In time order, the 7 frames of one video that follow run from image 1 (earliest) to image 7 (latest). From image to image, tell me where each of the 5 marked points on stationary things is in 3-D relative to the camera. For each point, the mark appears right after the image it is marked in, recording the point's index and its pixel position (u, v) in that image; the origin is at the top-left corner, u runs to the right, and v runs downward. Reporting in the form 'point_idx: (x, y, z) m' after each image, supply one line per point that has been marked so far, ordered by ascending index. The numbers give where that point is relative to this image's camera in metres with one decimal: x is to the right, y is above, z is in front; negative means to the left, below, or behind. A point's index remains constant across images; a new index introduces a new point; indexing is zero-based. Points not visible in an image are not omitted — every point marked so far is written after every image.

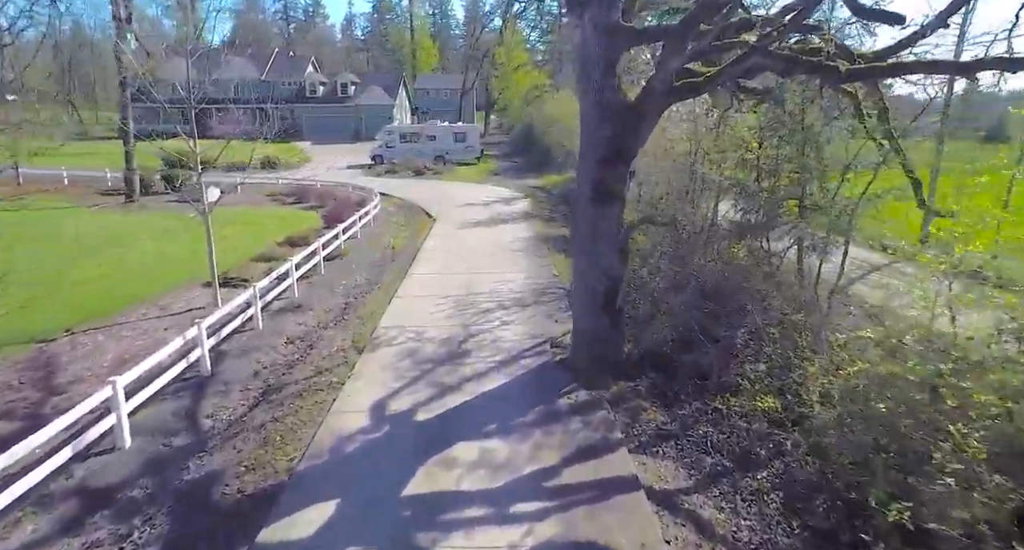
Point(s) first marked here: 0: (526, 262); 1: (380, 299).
0: (+0.3, +0.2, +13.8) m
1: (-2.3, -0.5, +11.4) m
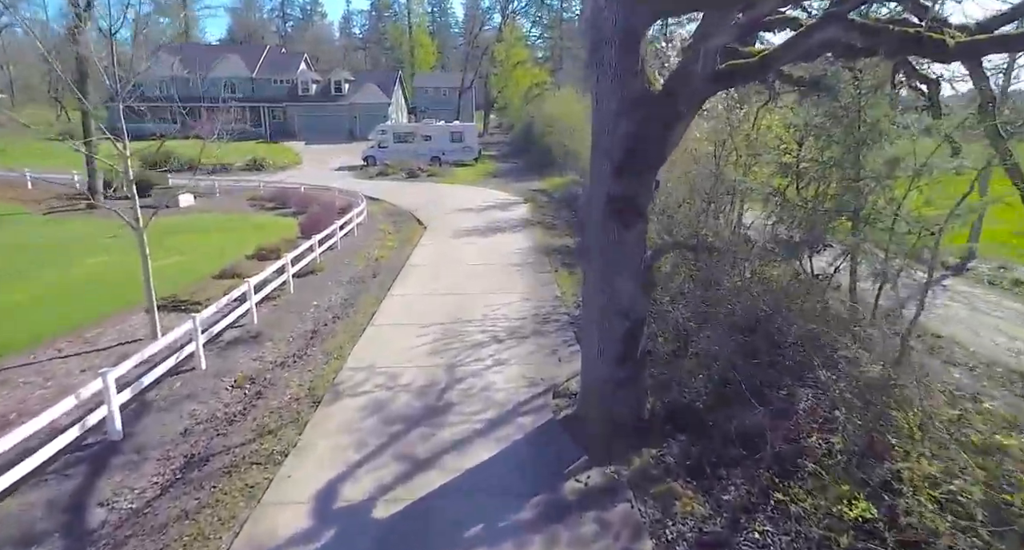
0: (+0.2, -0.2, +12.1) m
1: (-2.4, -0.8, +9.7) m
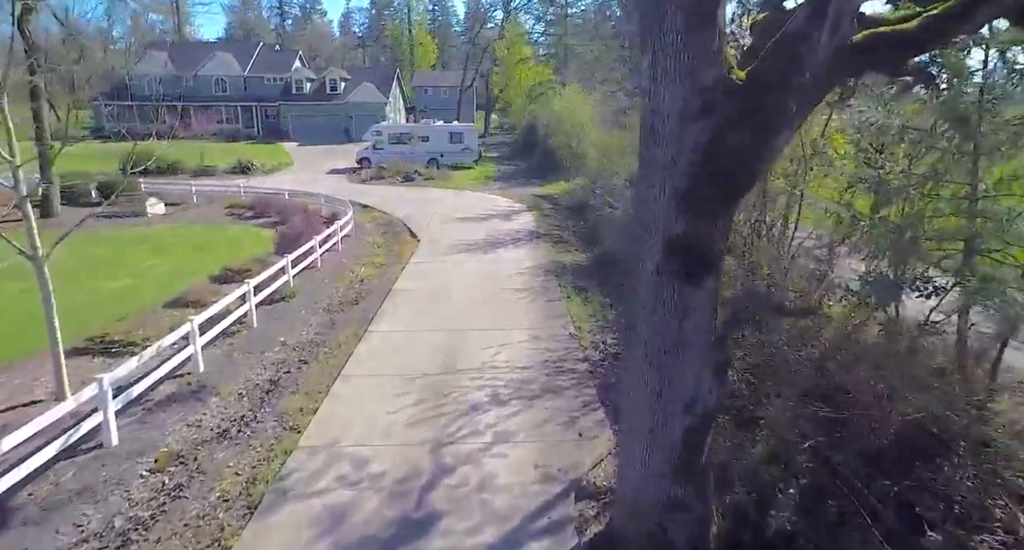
0: (+0.3, -0.6, +10.3) m
1: (-2.3, -1.3, +7.9) m
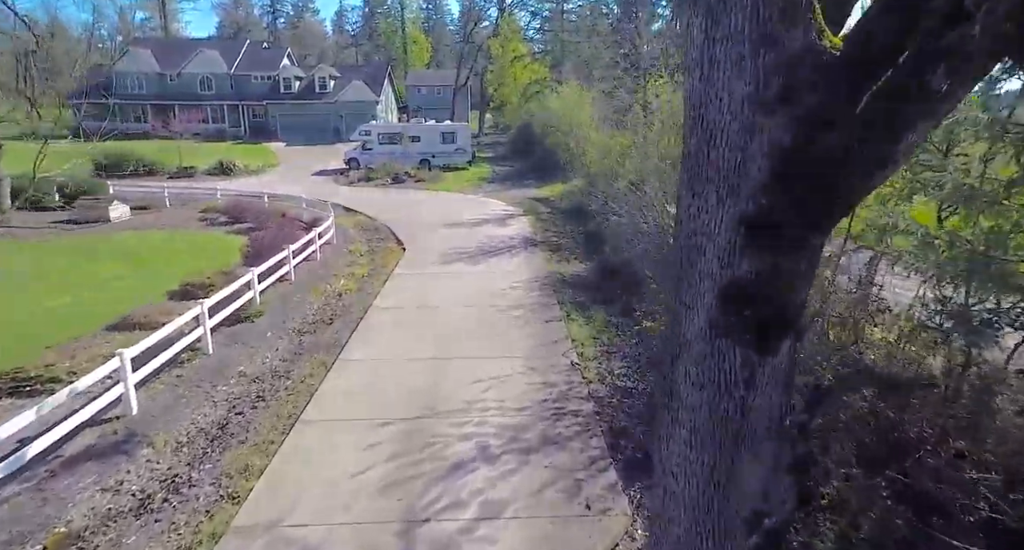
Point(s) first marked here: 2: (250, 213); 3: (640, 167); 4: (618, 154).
0: (+0.2, -0.9, +9.0) m
1: (-2.4, -1.5, +6.6) m
2: (-7.0, +1.7, +17.5) m
3: (+2.5, +2.0, +12.5) m
4: (+2.8, +3.2, +17.3) m
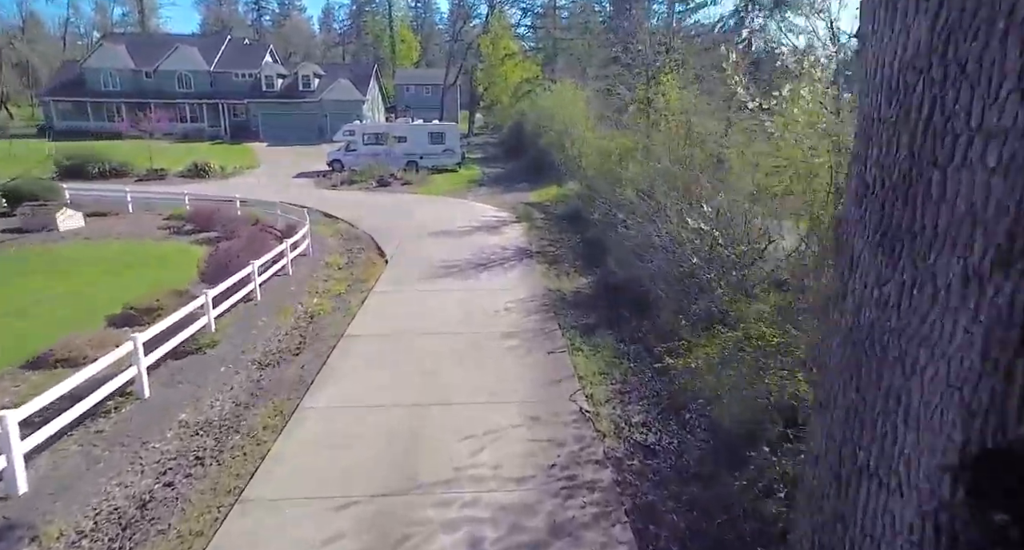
0: (+0.1, -1.2, +7.7) m
1: (-2.4, -1.8, +5.2) m
2: (-7.2, +1.4, +16.0) m
3: (+2.4, +1.7, +11.1) m
4: (+2.6, +2.9, +16.0) m
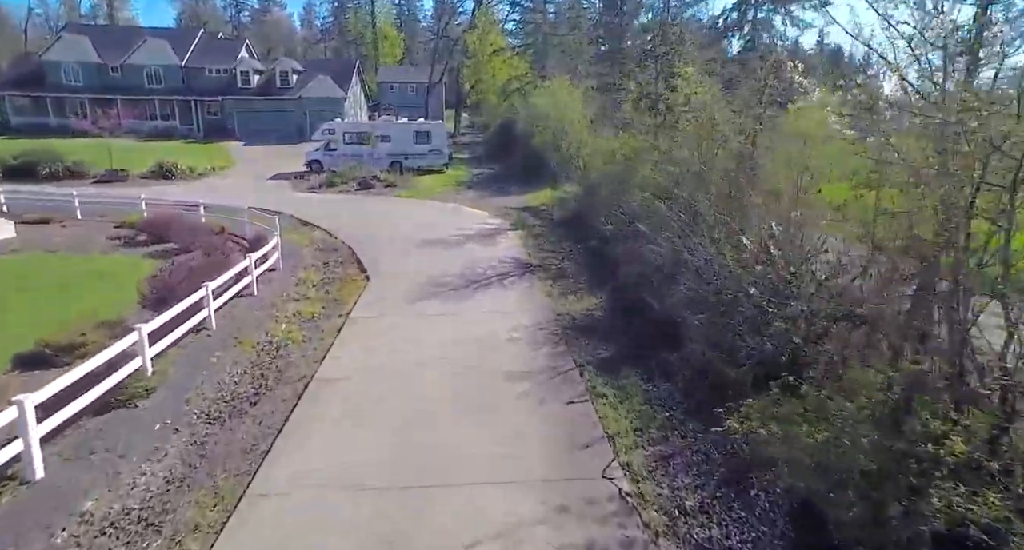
0: (+0.3, -1.5, +6.0) m
1: (-2.2, -2.1, +3.5) m
2: (-7.3, +1.0, +14.2) m
3: (+2.4, +1.3, +9.5) m
4: (+2.5, +2.6, +14.4) m
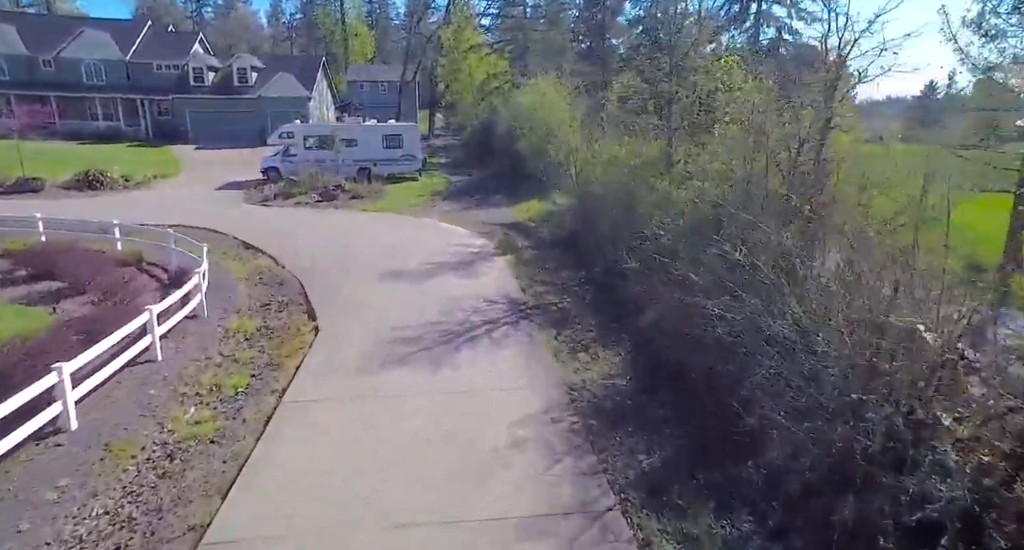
0: (+0.4, -2.2, +3.2) m
1: (-2.0, -2.8, +0.6) m
2: (-7.5, +0.3, +11.1) m
3: (+2.4, +0.7, +6.8) m
4: (+2.3, +1.9, +11.7) m
